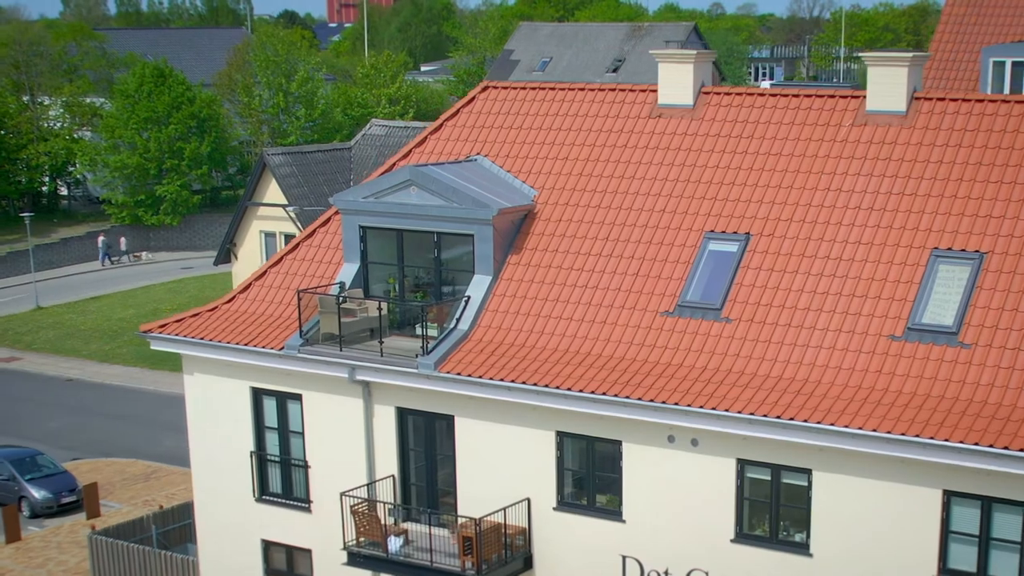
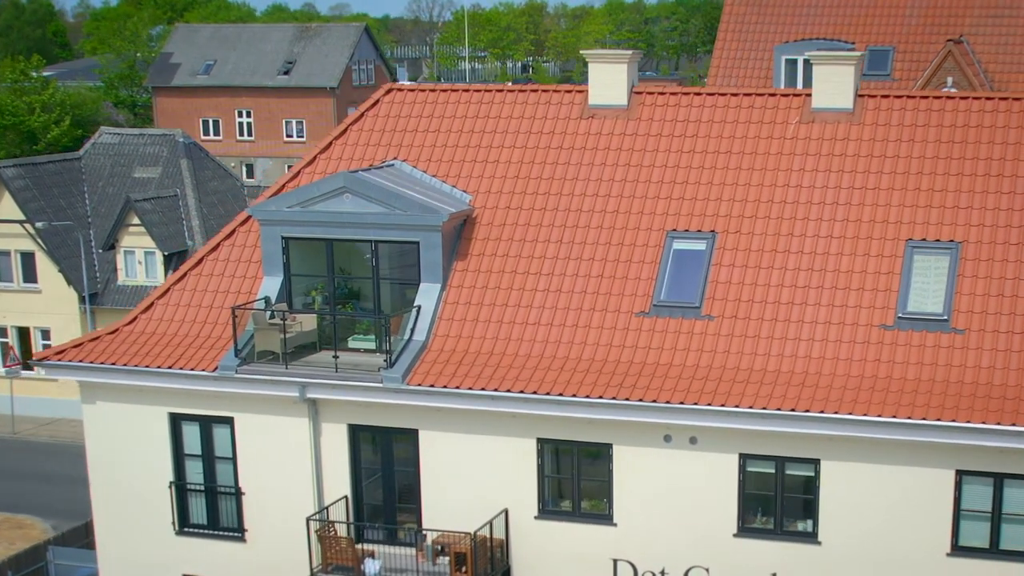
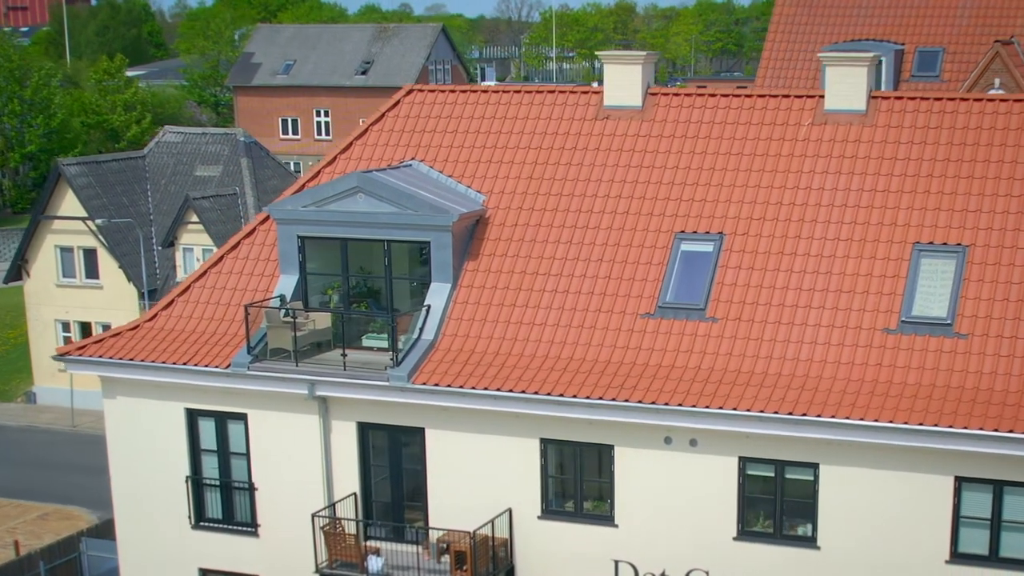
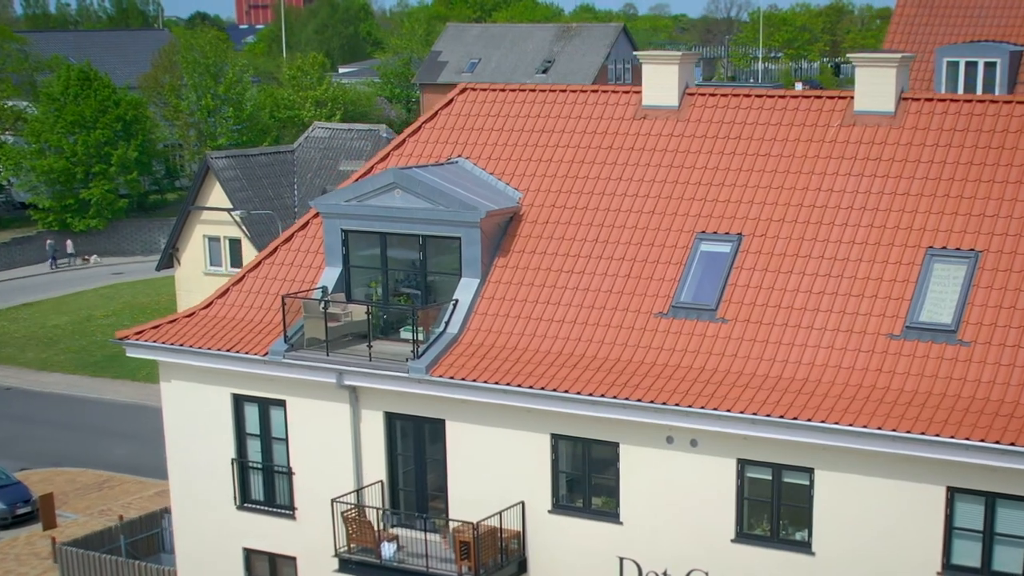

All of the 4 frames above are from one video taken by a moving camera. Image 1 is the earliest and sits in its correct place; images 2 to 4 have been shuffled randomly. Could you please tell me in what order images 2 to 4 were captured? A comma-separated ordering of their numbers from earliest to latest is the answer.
4, 3, 2
